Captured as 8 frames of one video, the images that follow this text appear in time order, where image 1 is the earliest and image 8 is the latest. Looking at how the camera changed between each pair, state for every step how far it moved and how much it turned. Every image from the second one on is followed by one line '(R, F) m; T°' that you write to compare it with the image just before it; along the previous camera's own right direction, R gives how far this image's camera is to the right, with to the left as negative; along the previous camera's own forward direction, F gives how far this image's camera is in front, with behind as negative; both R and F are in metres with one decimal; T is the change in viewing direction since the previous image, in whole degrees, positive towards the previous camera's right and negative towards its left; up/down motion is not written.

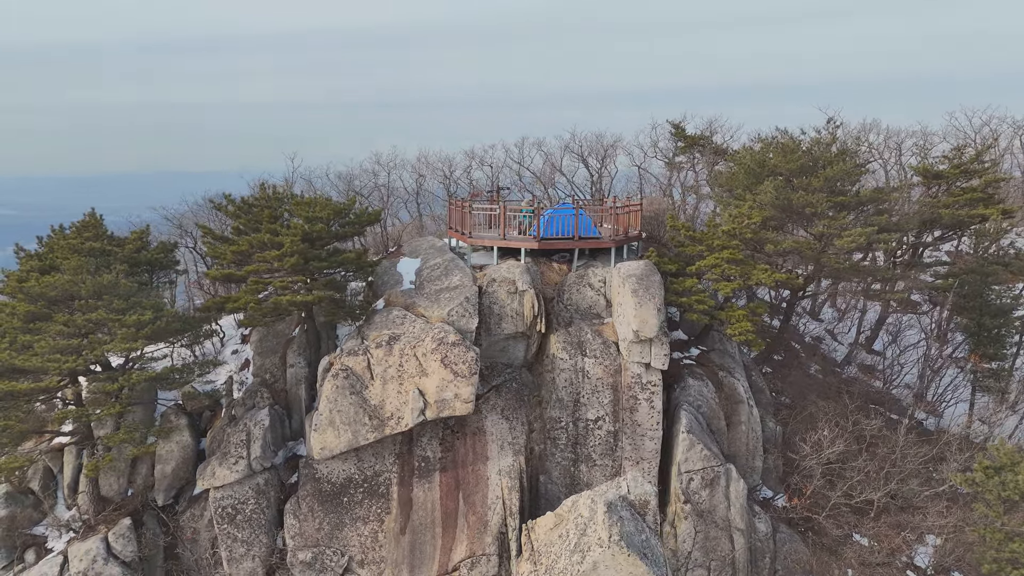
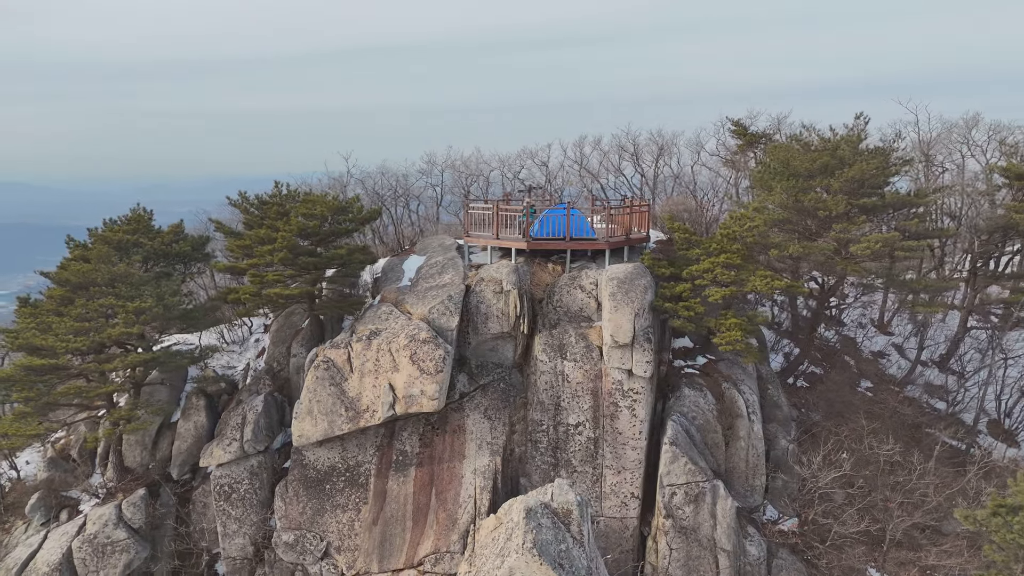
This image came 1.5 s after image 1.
(+2.5, +0.3) m; -8°
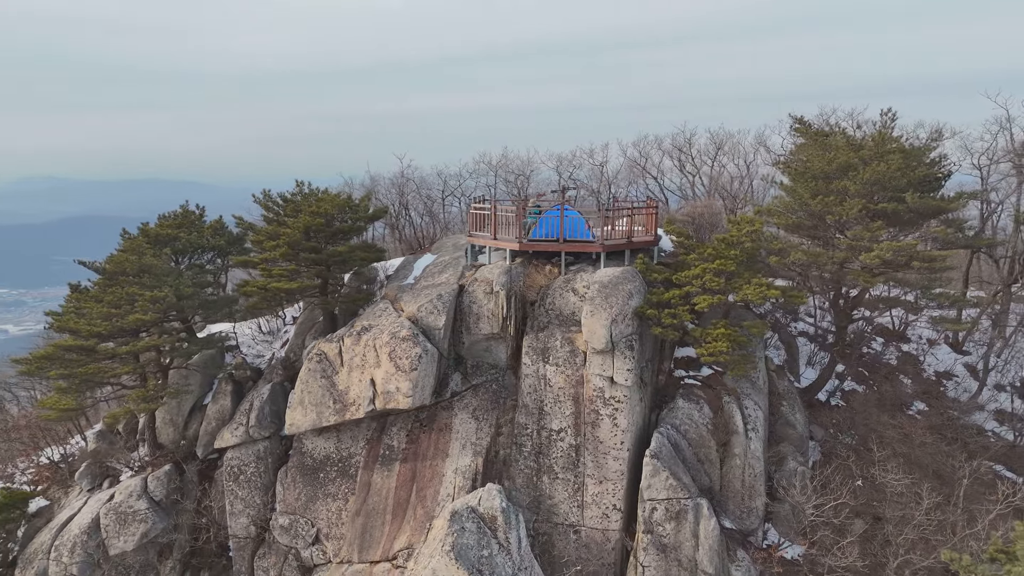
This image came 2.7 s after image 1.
(+2.4, +0.3) m; -8°
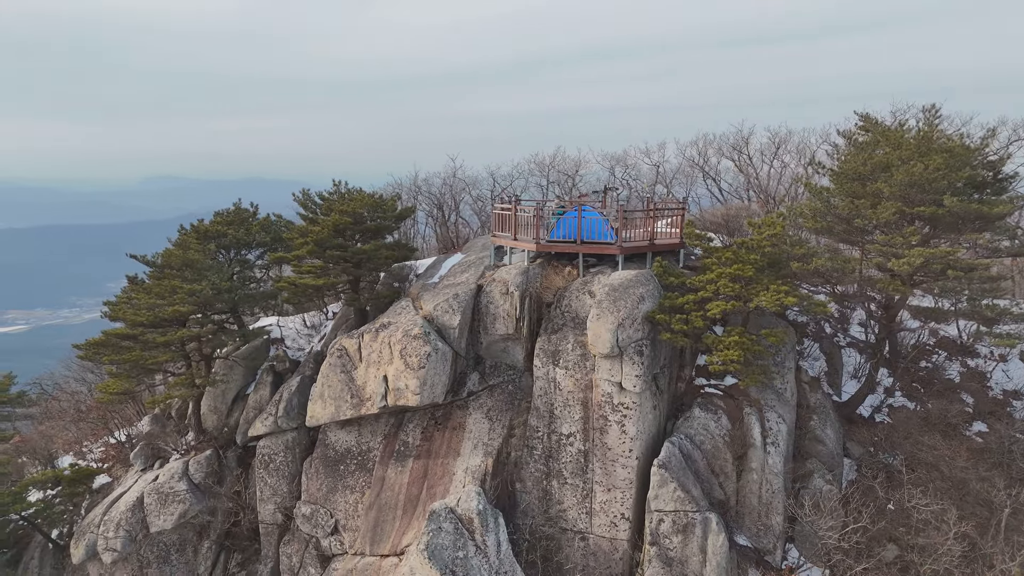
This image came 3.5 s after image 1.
(+1.3, +0.1) m; -6°
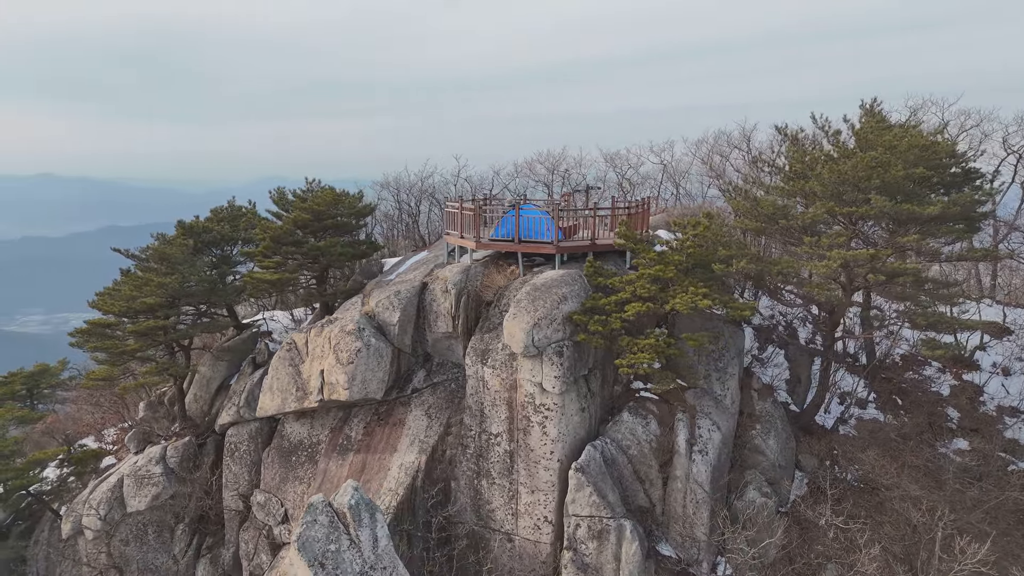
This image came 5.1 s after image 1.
(+3.2, +0.1) m; -5°
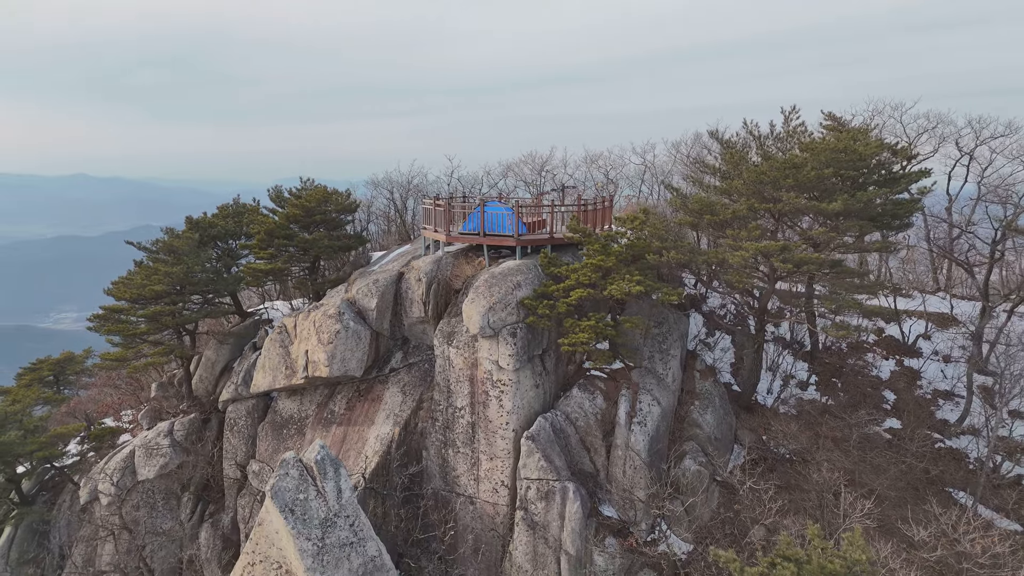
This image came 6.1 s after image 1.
(+1.5, -1.5) m; -1°
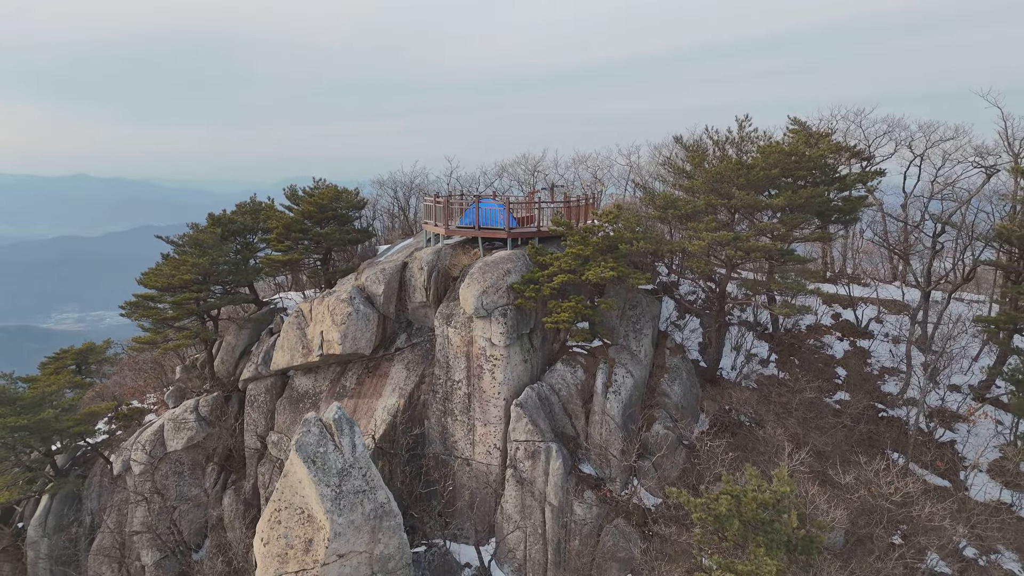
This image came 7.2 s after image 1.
(+0.3, -2.1) m; 0°
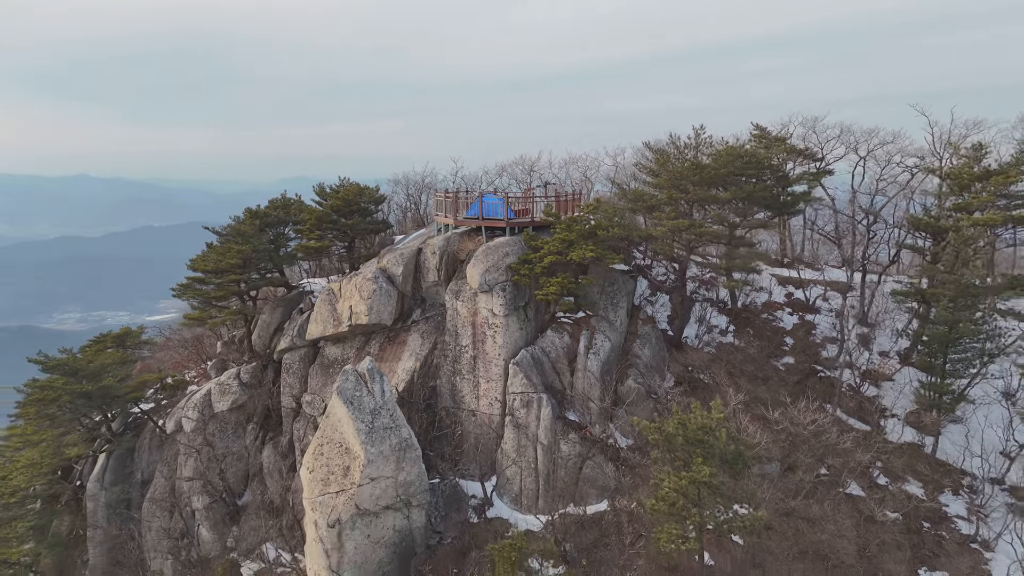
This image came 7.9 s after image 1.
(+0.1, -3.6) m; 0°
